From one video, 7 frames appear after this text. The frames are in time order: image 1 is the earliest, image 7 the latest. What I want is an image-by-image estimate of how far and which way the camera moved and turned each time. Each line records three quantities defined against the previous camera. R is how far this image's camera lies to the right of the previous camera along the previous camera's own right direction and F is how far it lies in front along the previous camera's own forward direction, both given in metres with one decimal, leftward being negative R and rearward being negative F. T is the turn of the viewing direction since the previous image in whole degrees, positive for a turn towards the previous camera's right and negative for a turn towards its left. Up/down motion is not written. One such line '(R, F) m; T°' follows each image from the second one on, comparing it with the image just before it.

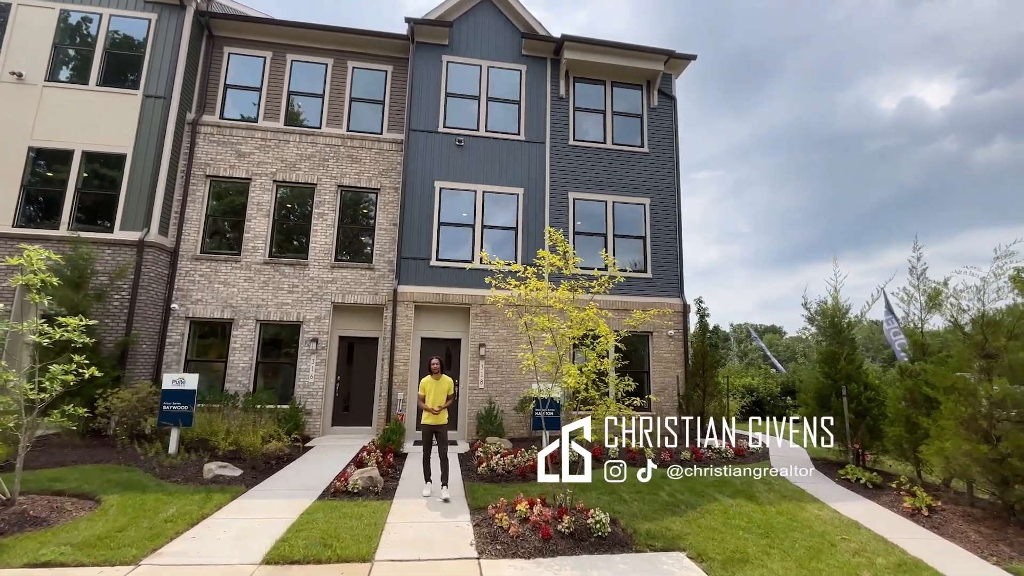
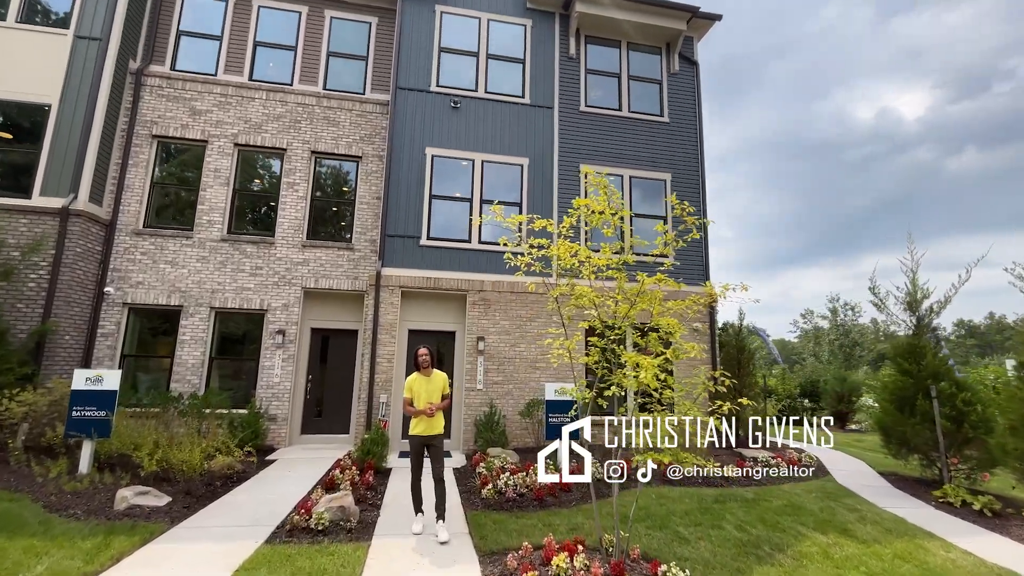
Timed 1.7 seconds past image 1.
(-0.4, +1.7) m; +2°
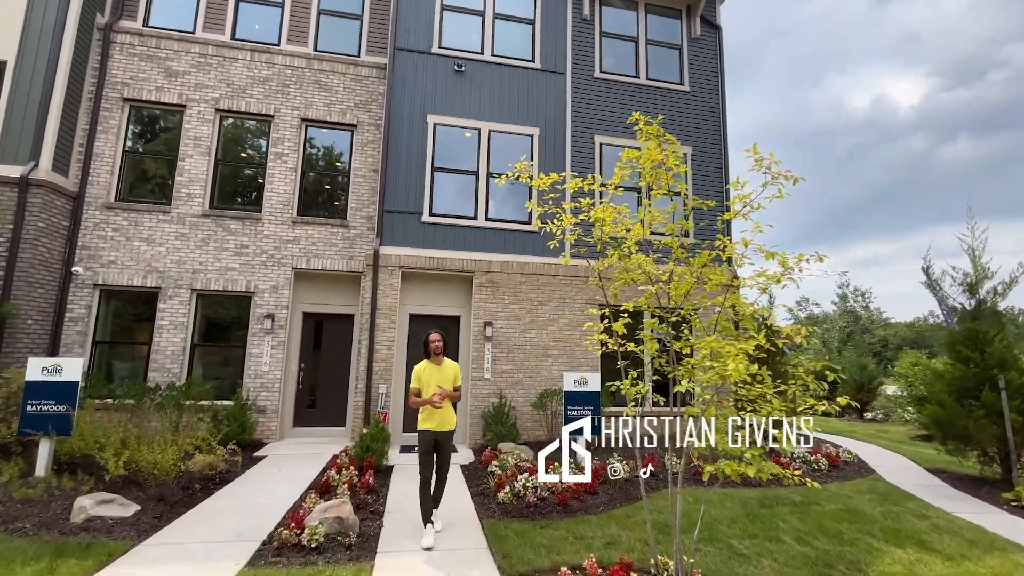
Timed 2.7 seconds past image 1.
(-0.3, +0.8) m; +1°
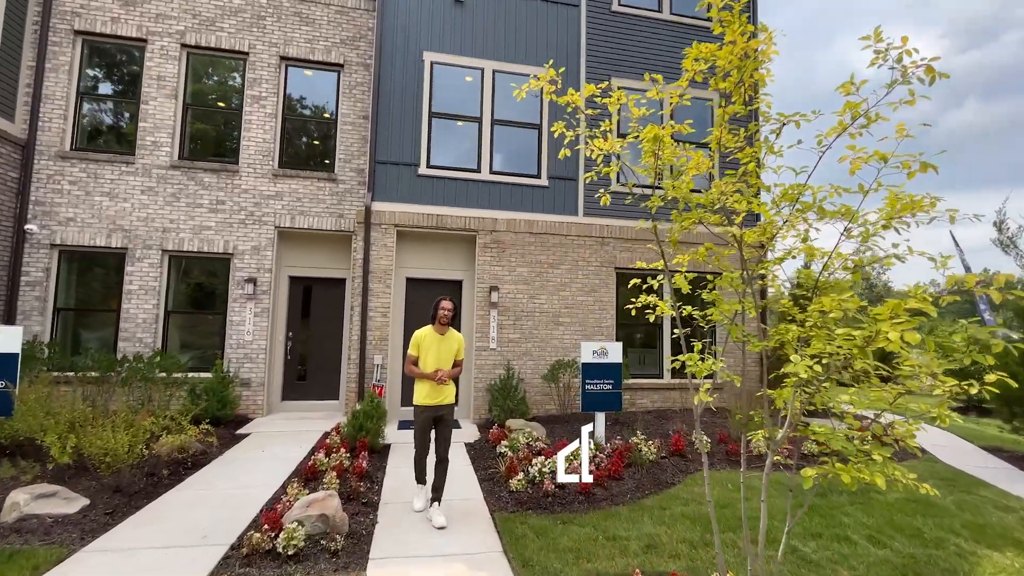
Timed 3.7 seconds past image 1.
(-0.2, +0.9) m; 0°
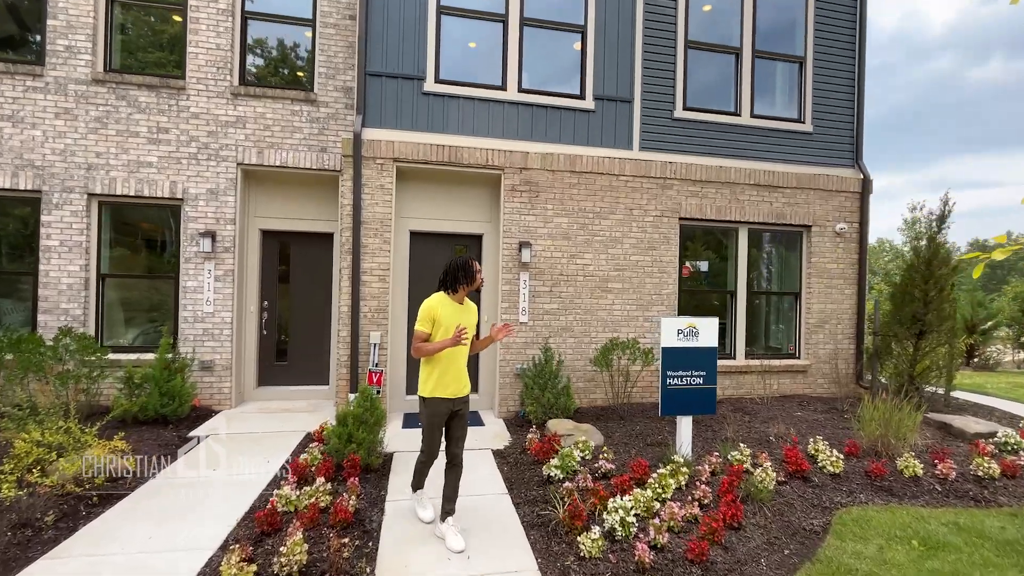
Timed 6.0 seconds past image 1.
(-0.4, +1.9) m; -1°
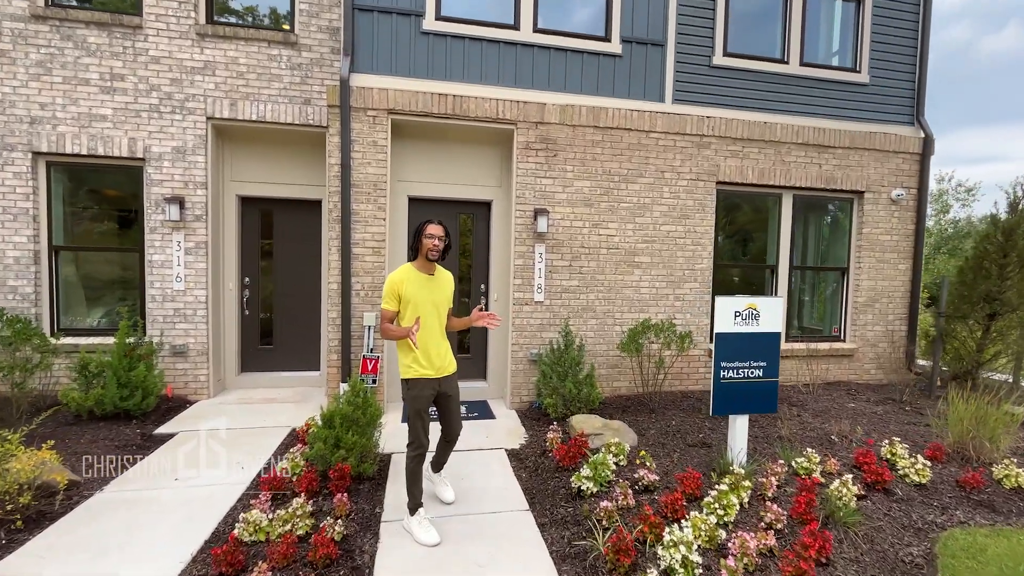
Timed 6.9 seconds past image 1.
(-0.2, +0.8) m; 0°
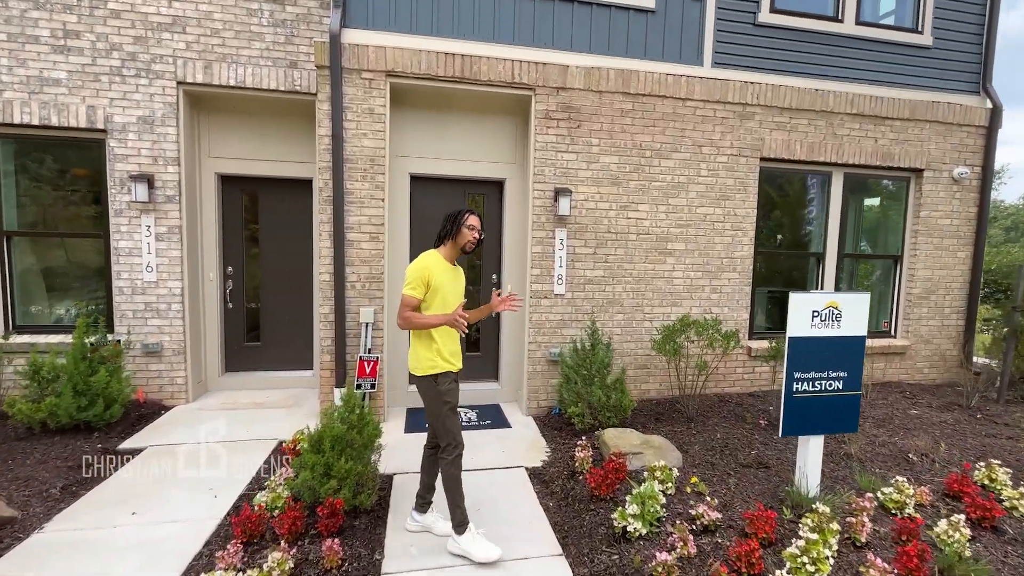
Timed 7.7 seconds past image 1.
(-0.2, +0.7) m; 0°
